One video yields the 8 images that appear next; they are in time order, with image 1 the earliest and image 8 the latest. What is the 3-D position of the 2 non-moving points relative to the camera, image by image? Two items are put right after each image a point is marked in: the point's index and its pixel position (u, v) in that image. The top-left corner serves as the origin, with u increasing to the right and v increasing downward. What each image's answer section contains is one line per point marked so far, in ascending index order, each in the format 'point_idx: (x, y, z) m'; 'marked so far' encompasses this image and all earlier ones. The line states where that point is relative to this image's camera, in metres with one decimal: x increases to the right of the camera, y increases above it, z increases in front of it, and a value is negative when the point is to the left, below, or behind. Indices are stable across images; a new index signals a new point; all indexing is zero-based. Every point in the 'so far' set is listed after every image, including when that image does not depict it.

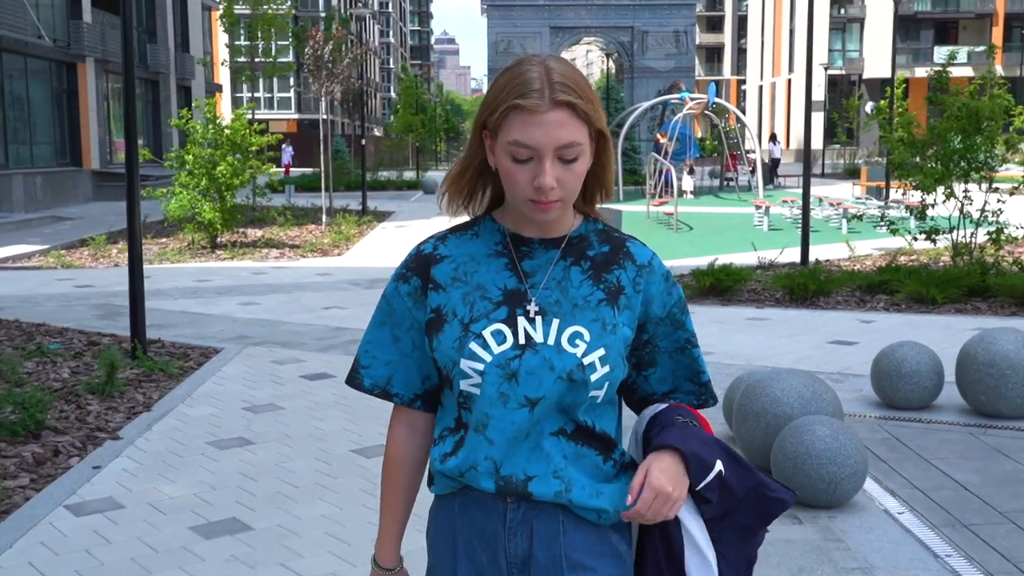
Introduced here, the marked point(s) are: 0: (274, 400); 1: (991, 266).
0: (-1.7, -0.8, +8.0) m
1: (+5.6, +0.3, +12.8) m
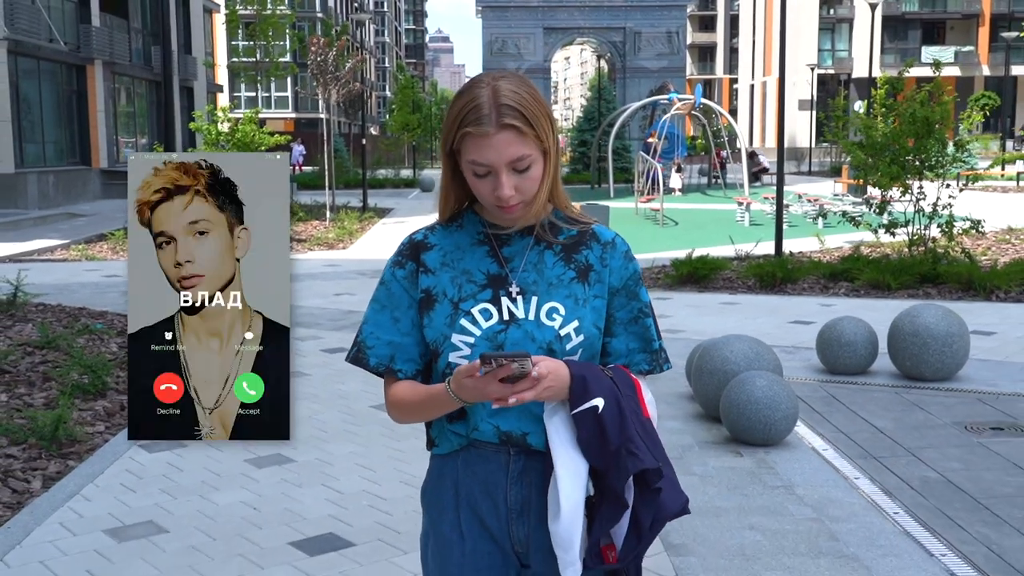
0: (-1.8, -0.7, +9.2) m
1: (+5.5, +0.4, +14.0) m
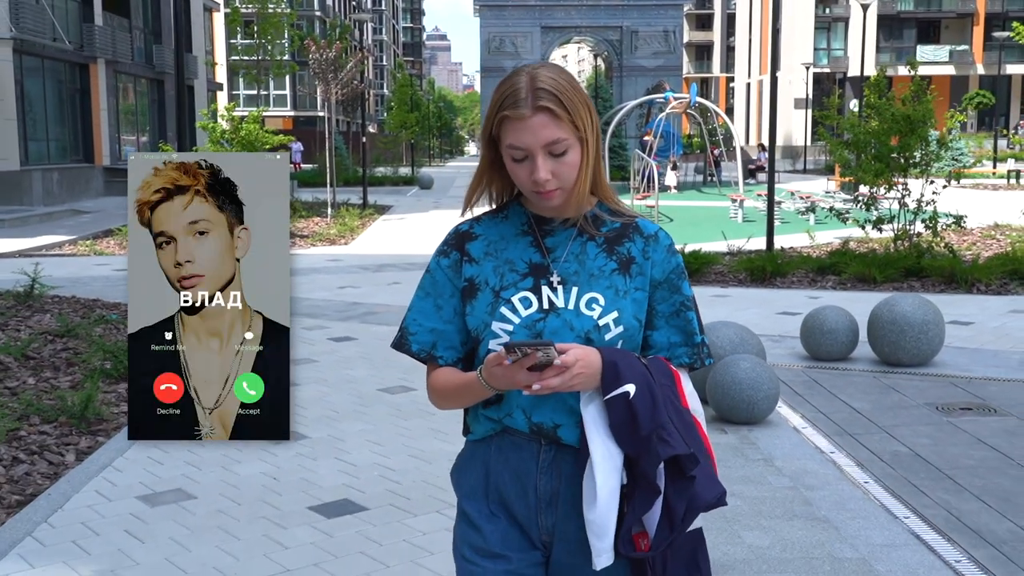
0: (-1.8, -0.6, +9.7) m
1: (+5.5, +0.5, +14.5) m
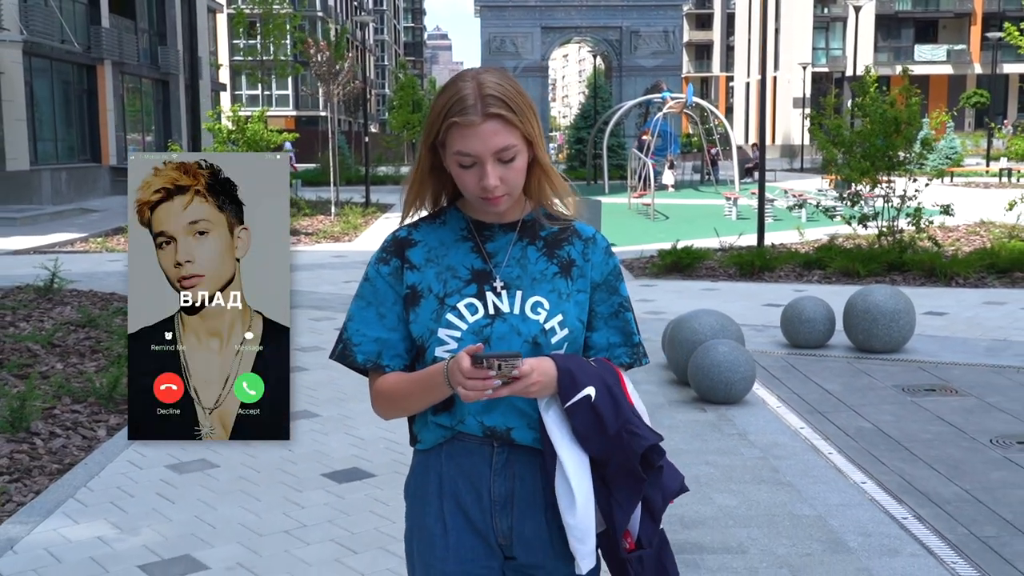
0: (-1.8, -0.5, +10.3) m
1: (+5.5, +0.6, +15.1) m
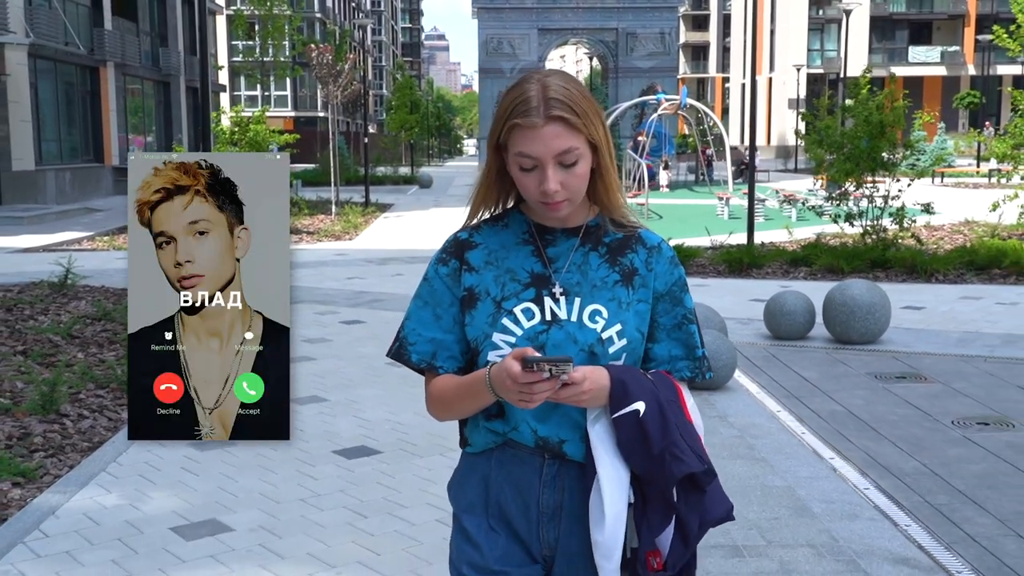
0: (-1.9, -0.5, +10.8) m
1: (+5.4, +0.6, +15.6) m
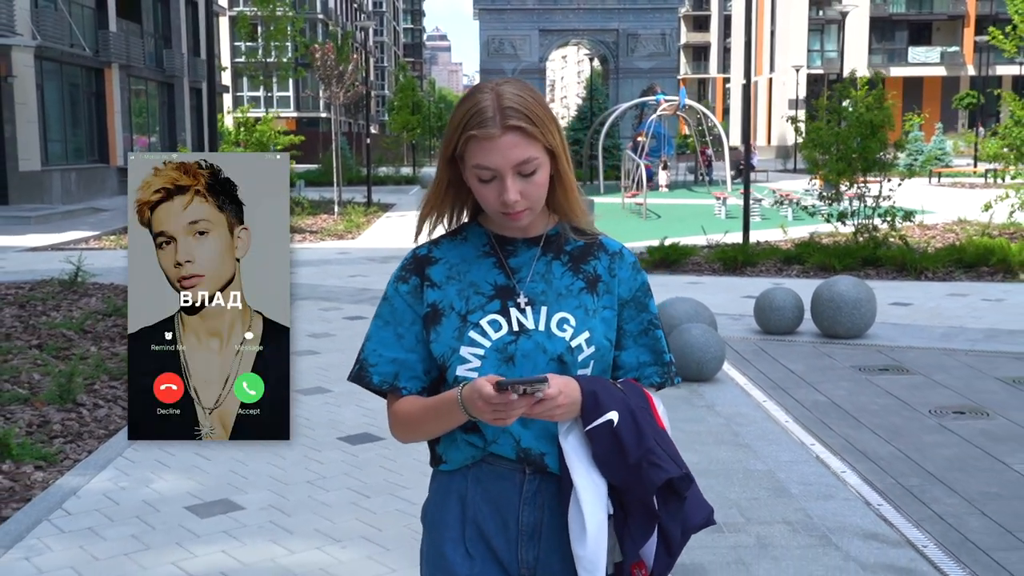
0: (-1.9, -0.4, +11.1) m
1: (+5.4, +0.7, +15.9) m
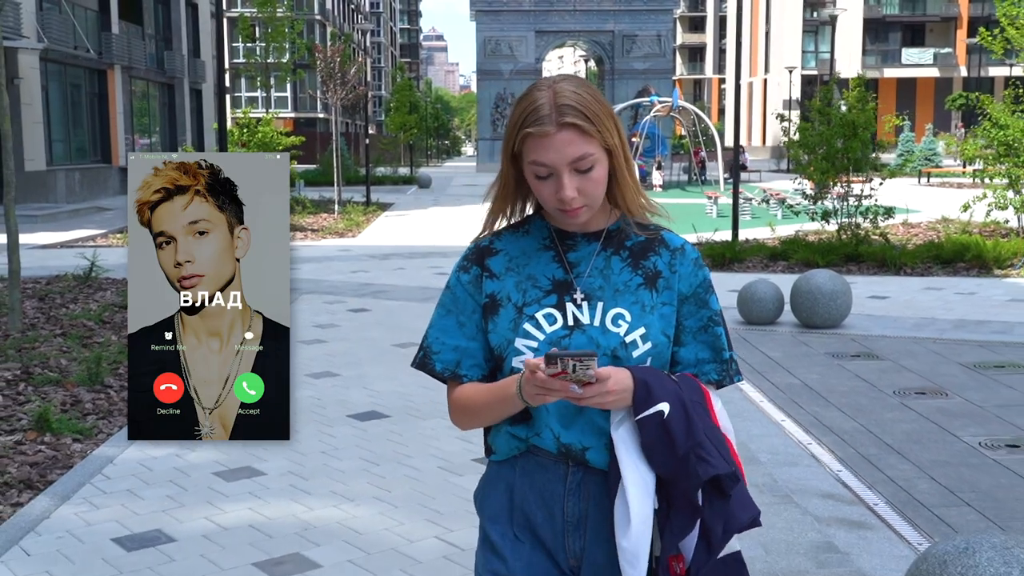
0: (-1.9, -0.4, +11.7) m
1: (+5.3, +0.7, +16.5) m
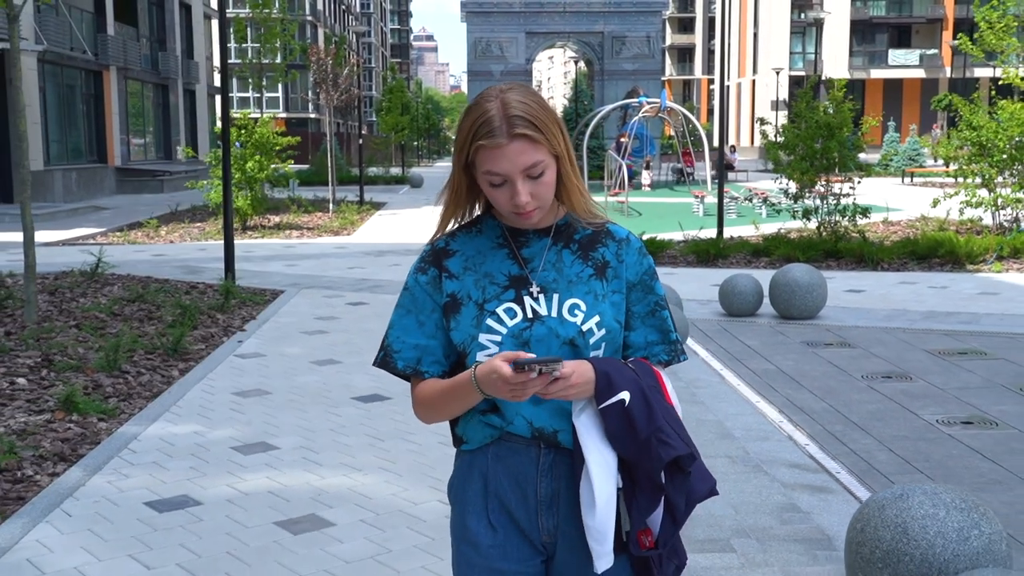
0: (-2.0, -0.3, +12.3) m
1: (+5.2, +0.8, +17.1) m
